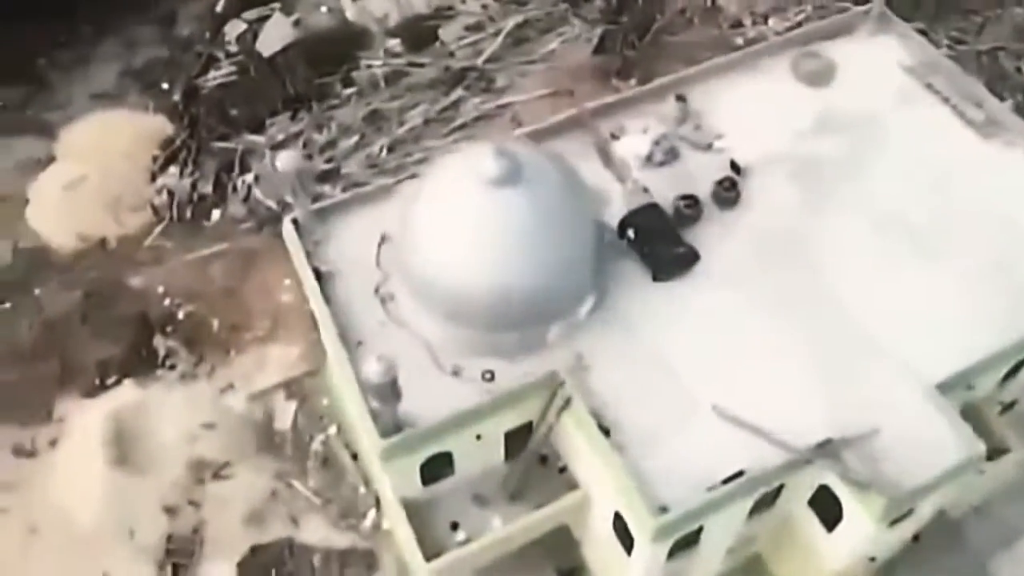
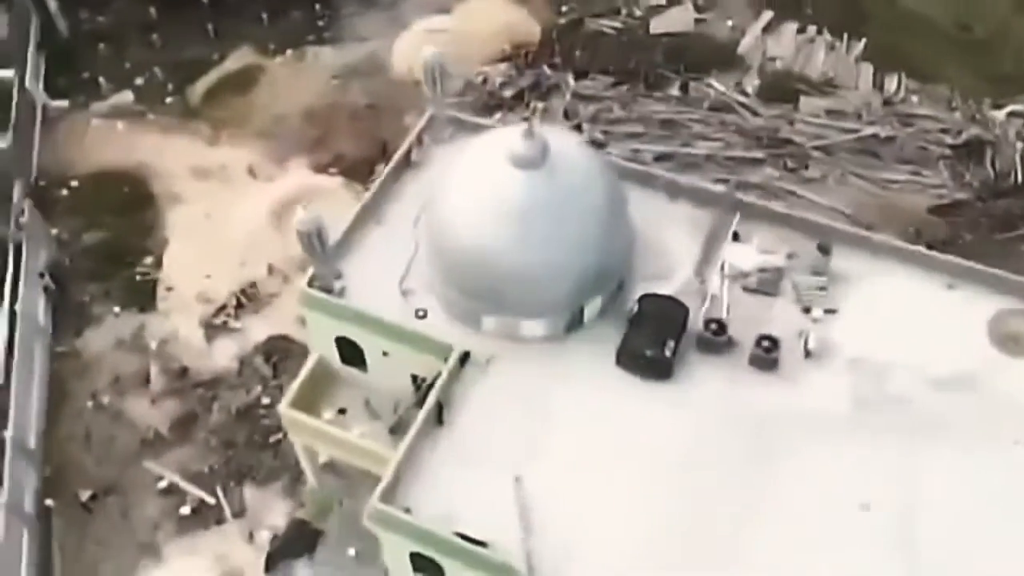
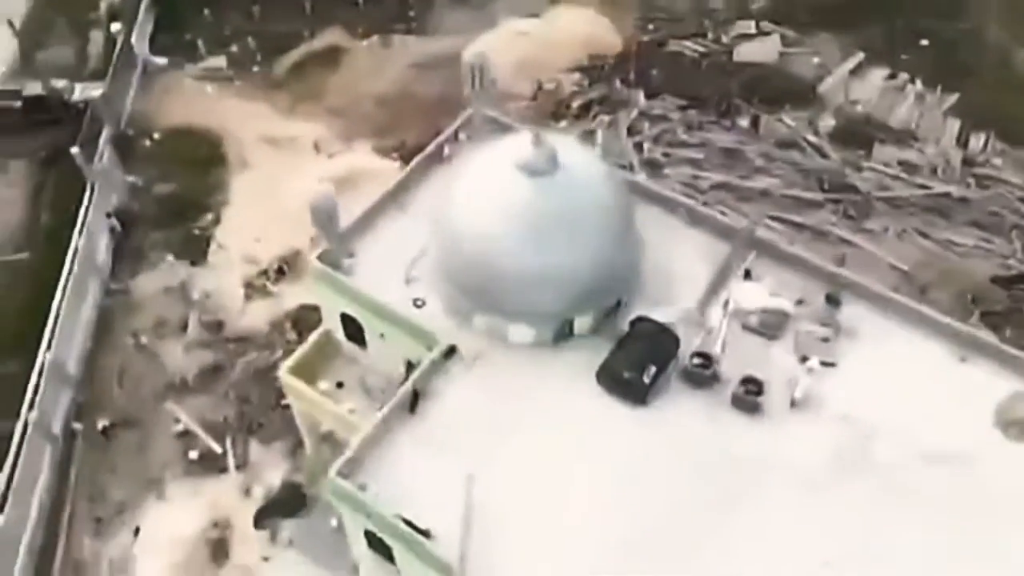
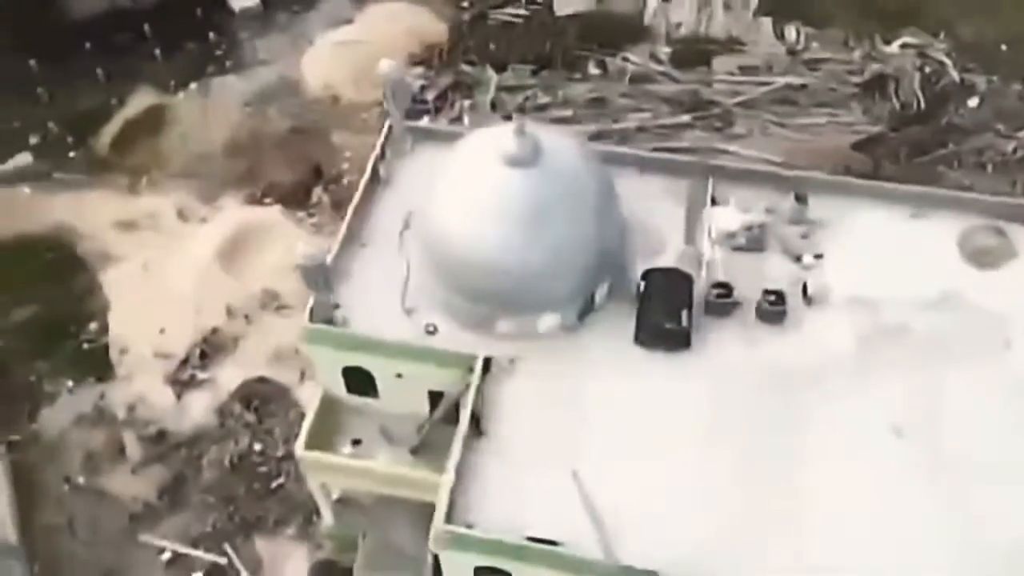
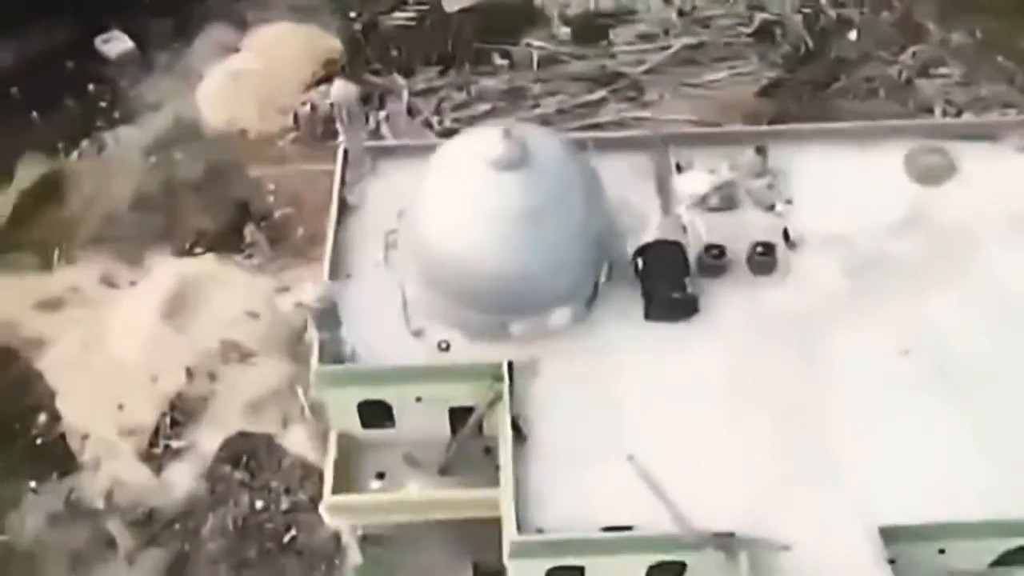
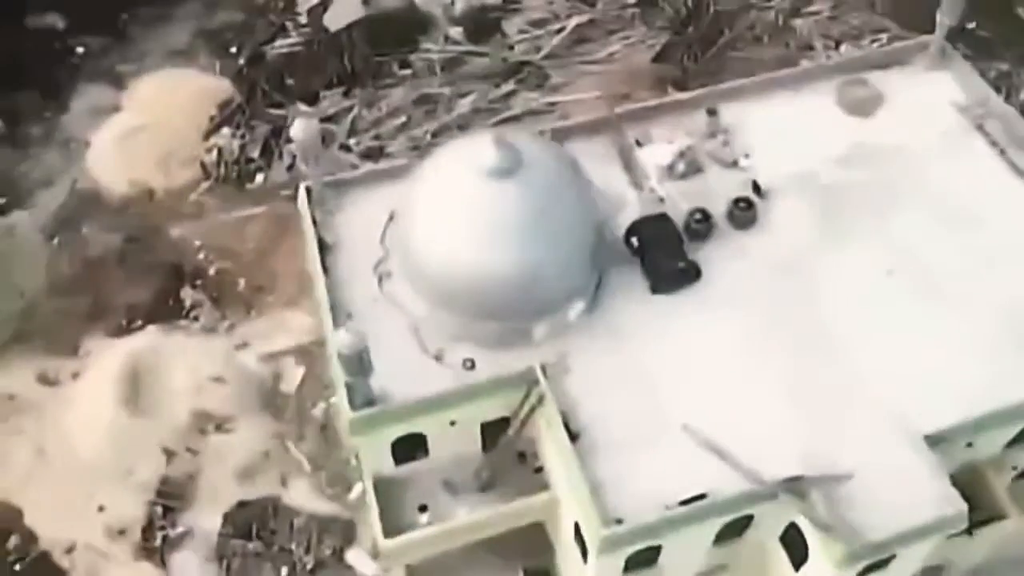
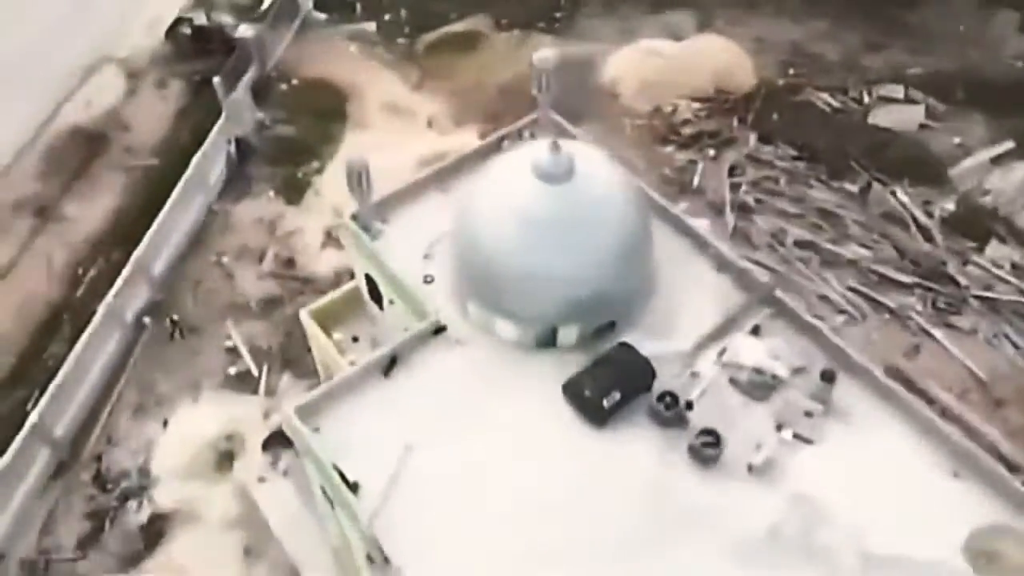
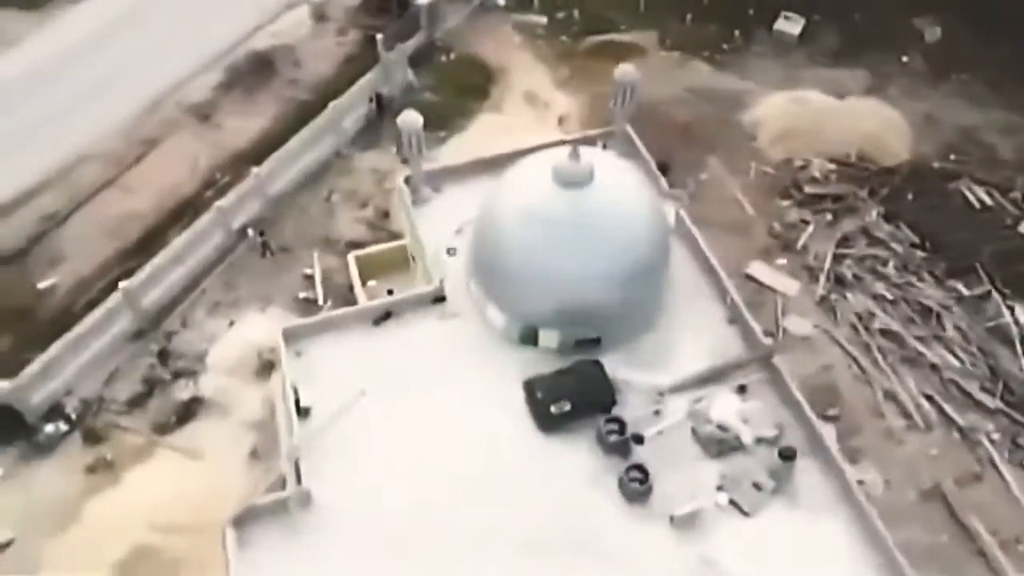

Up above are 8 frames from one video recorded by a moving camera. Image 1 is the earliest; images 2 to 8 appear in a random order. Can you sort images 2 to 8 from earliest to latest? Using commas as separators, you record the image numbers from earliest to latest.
6, 5, 4, 2, 3, 7, 8
